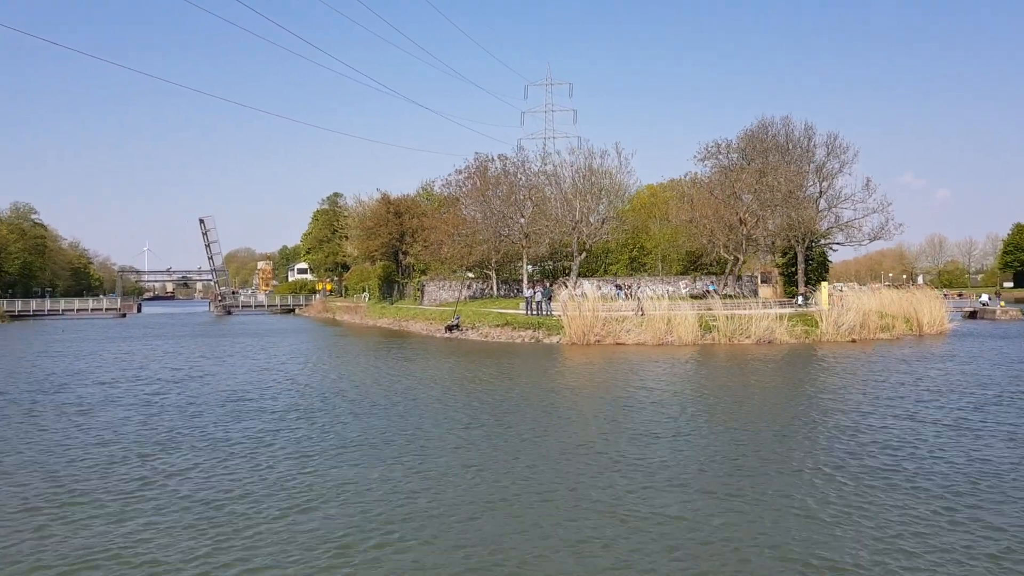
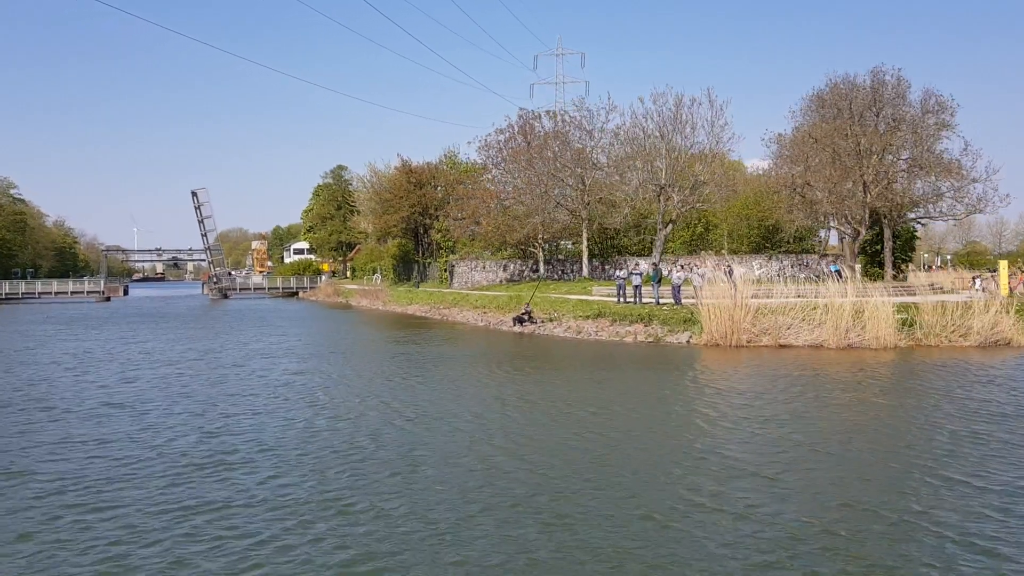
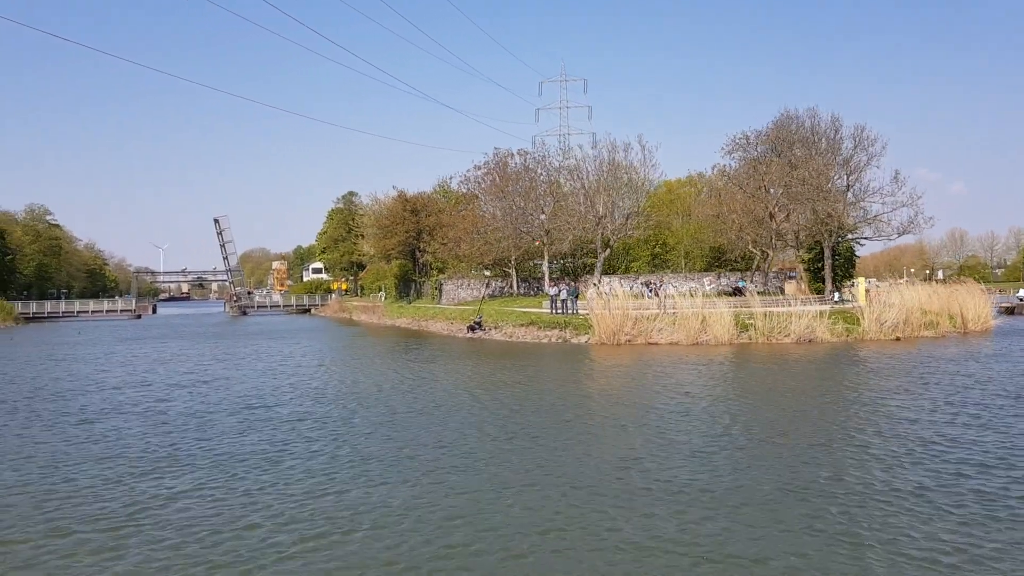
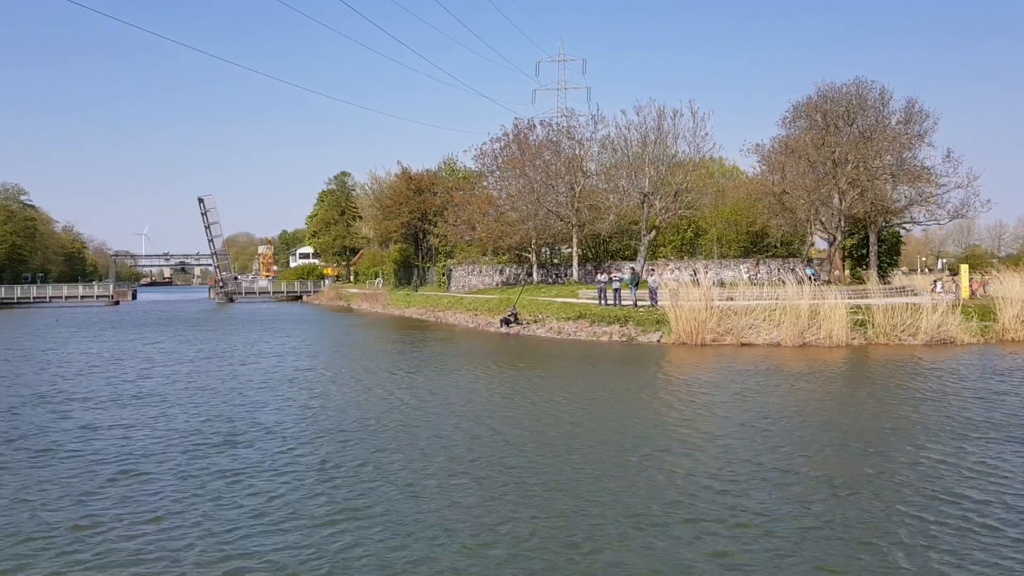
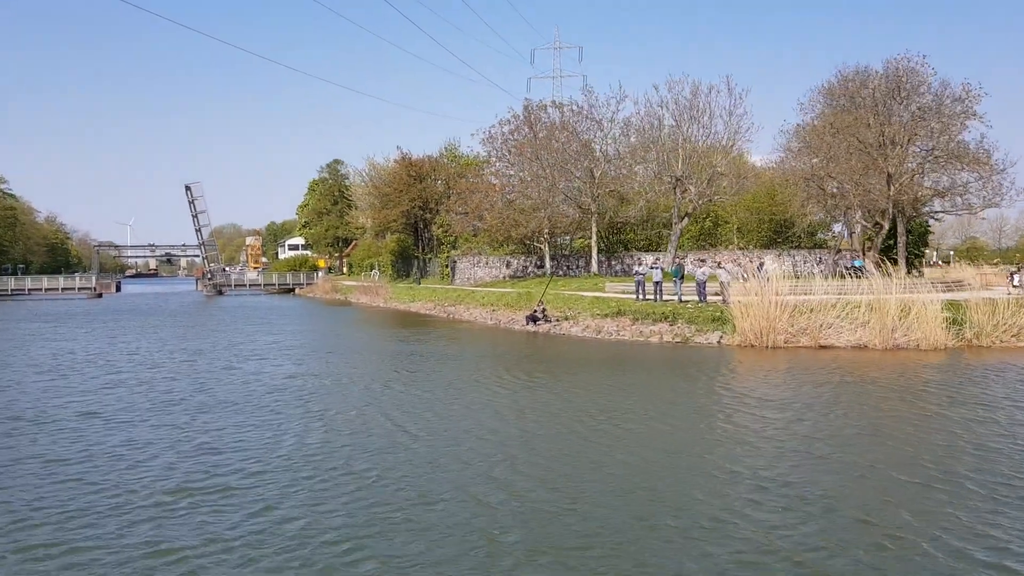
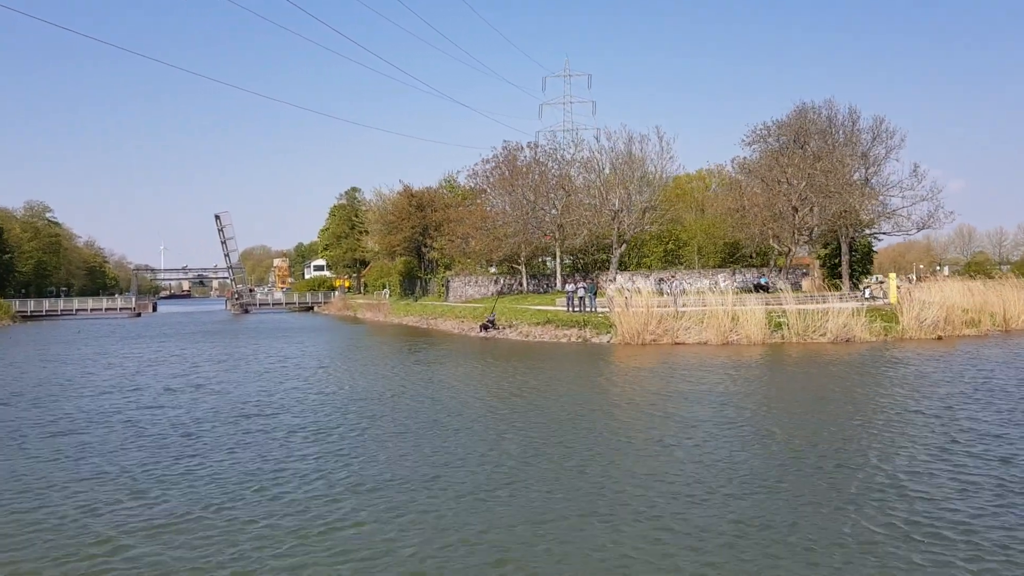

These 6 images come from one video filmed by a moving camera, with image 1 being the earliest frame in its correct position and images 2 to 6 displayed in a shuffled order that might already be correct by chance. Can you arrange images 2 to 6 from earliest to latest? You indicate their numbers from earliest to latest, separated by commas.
3, 6, 4, 2, 5
